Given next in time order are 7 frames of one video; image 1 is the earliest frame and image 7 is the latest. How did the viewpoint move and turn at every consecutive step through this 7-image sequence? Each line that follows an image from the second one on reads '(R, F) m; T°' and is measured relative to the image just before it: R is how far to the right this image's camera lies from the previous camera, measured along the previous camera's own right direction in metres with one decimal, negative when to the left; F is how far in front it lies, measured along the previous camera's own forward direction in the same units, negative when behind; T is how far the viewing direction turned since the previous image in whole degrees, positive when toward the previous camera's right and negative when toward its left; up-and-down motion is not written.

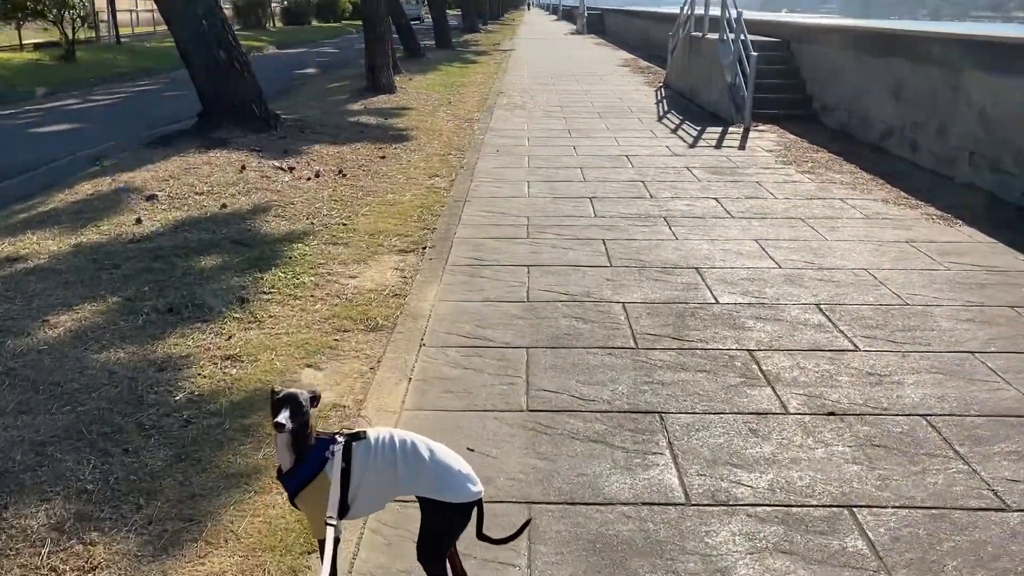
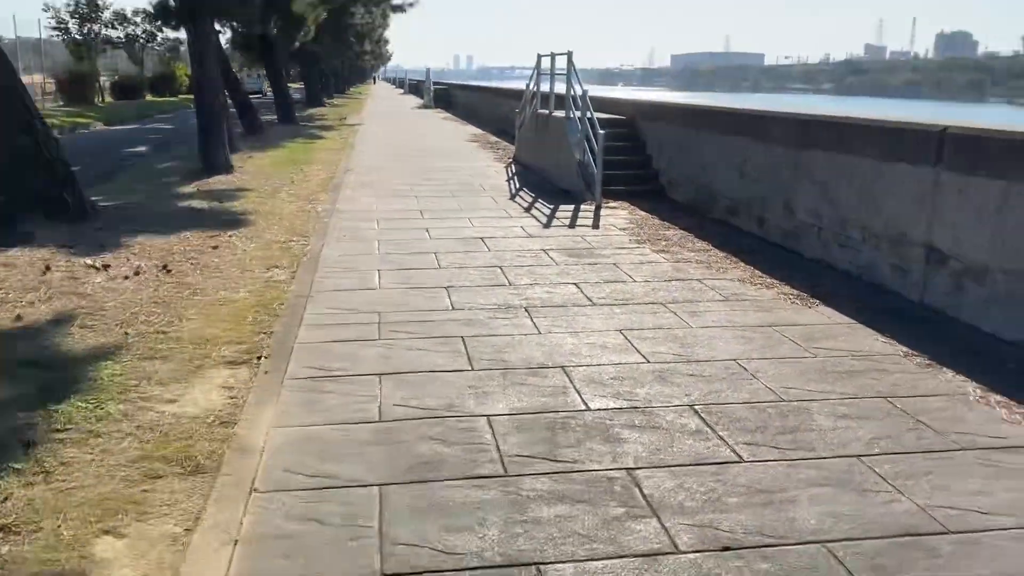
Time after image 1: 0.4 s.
(+0.1, +0.5) m; +9°
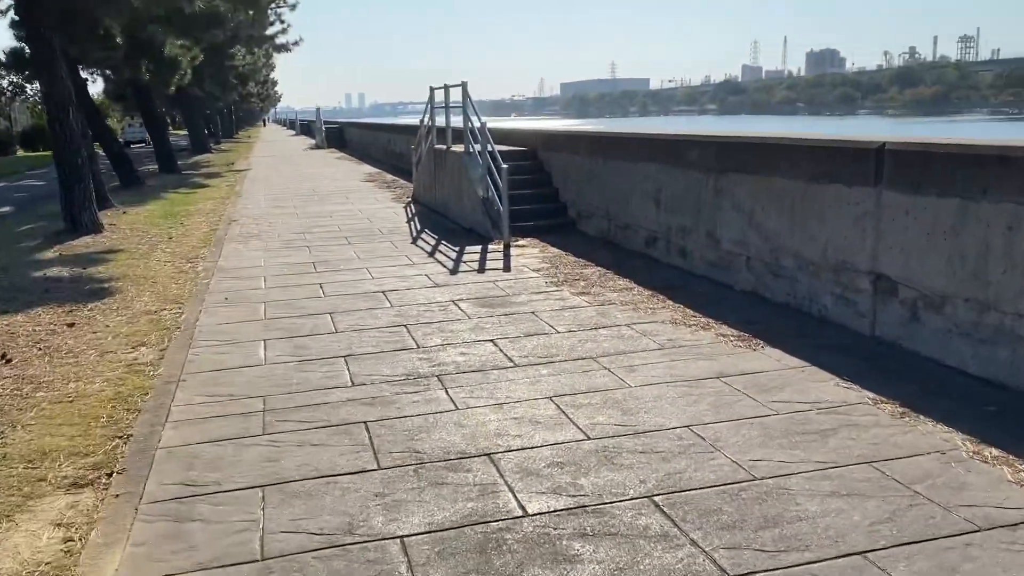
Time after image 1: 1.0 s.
(0.0, +0.8) m; +6°
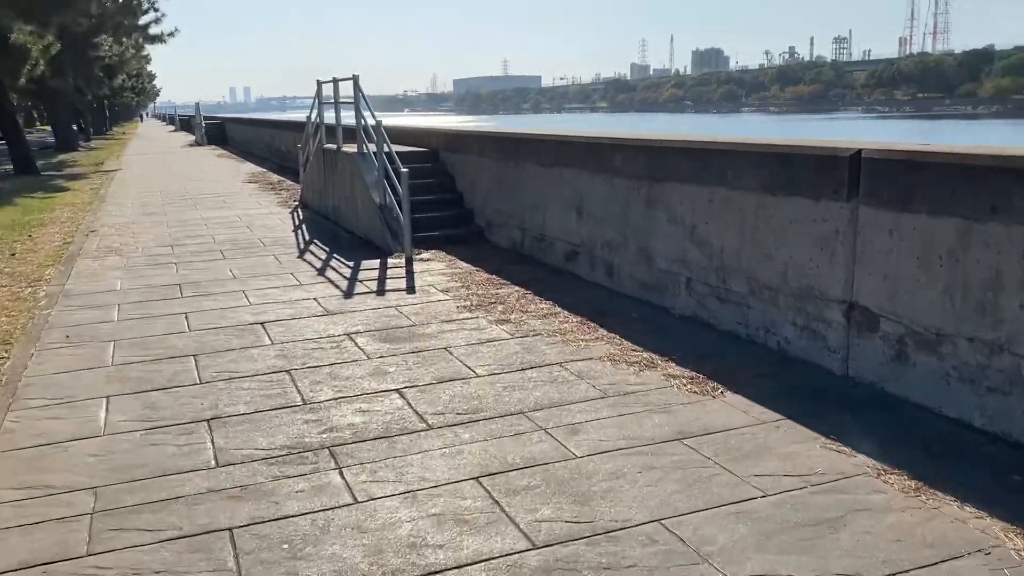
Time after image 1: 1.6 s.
(-0.1, +1.1) m; +7°
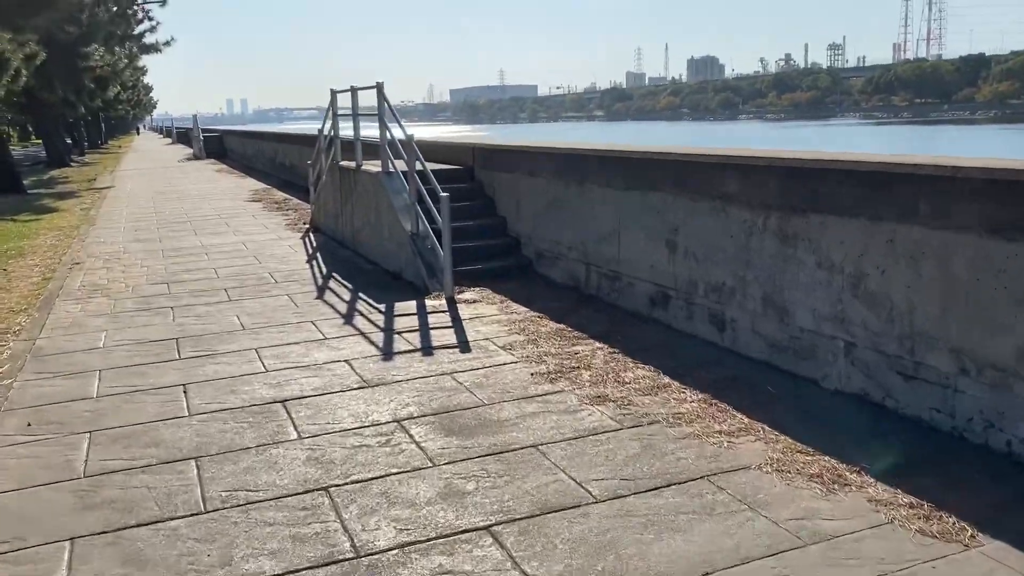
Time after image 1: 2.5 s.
(-0.6, +1.5) m; 0°
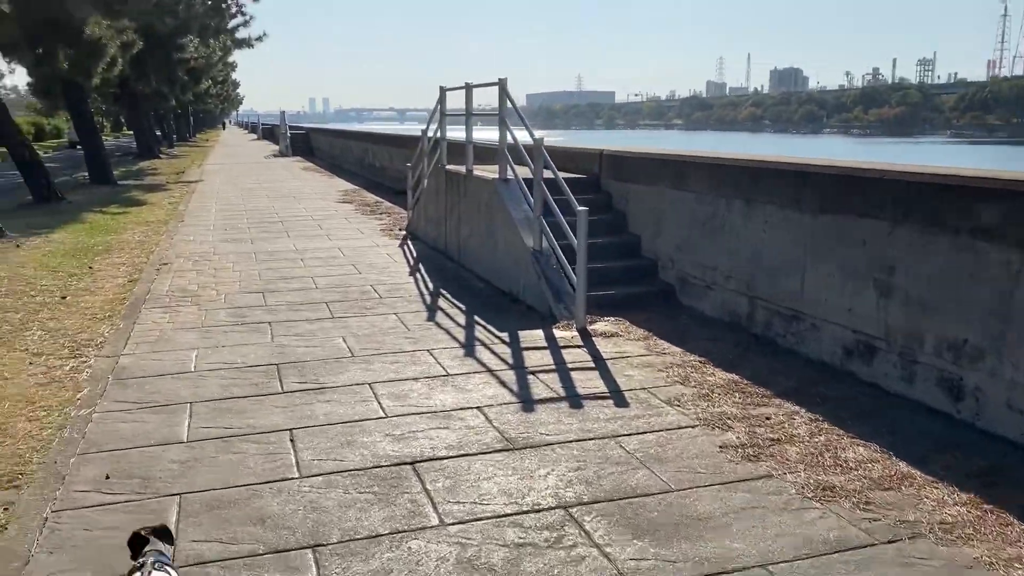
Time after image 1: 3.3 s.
(-0.6, +1.0) m; -4°
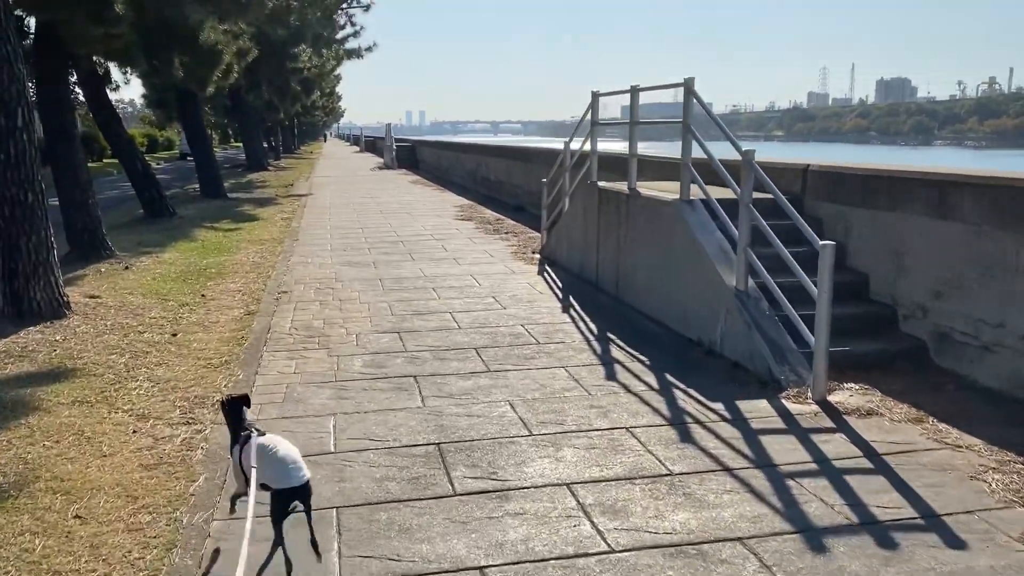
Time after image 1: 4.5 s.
(-0.7, +1.4) m; -6°
